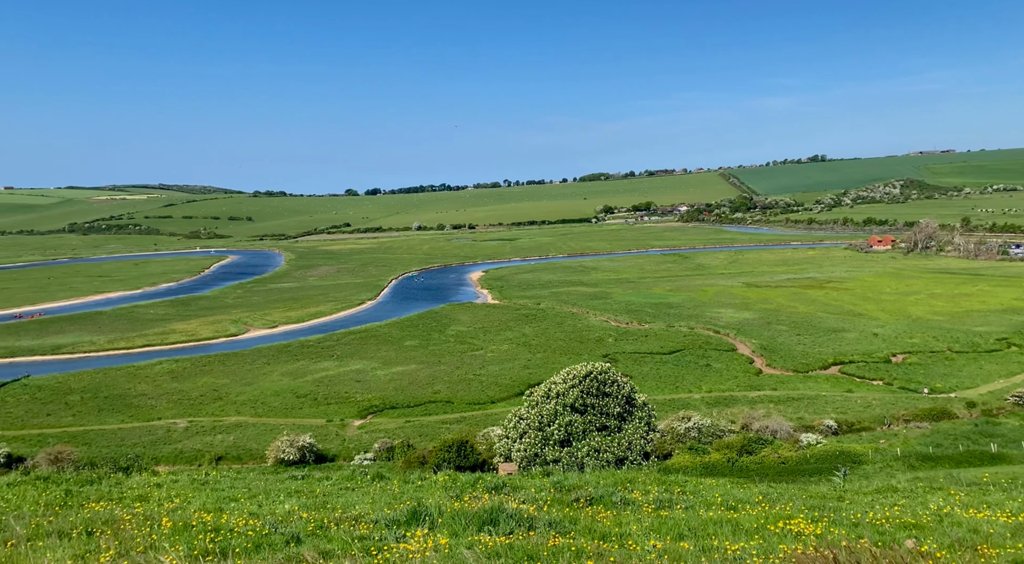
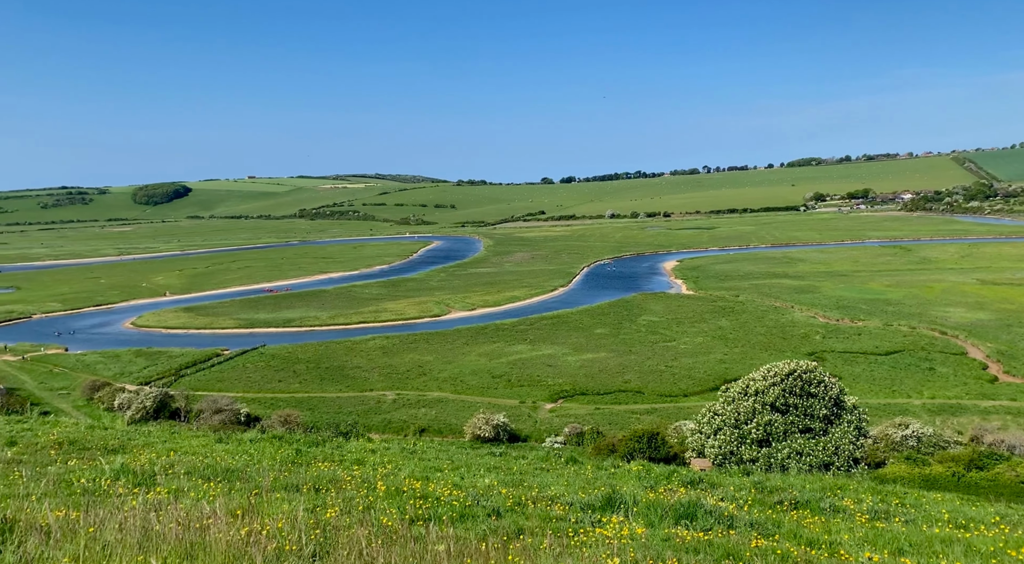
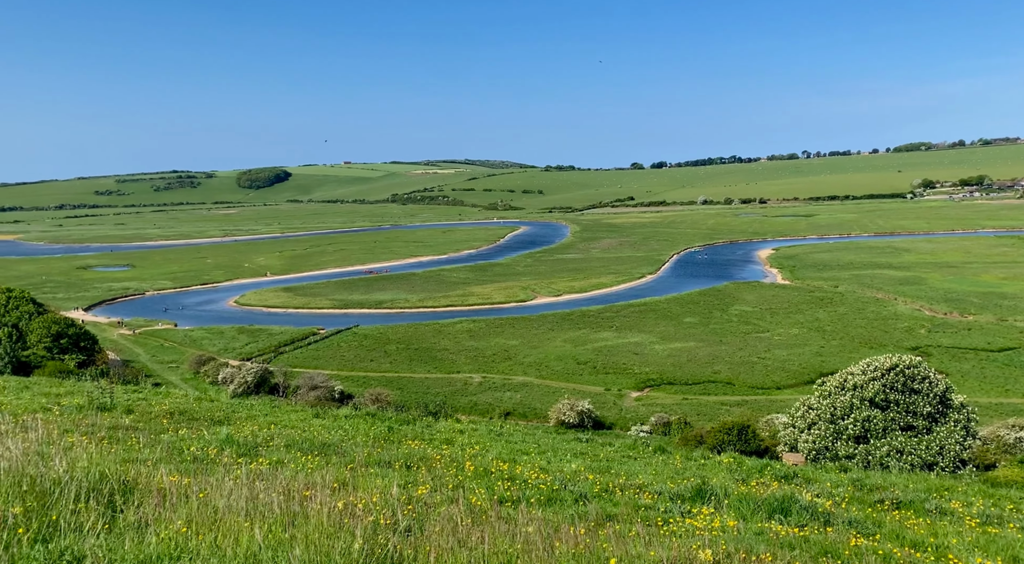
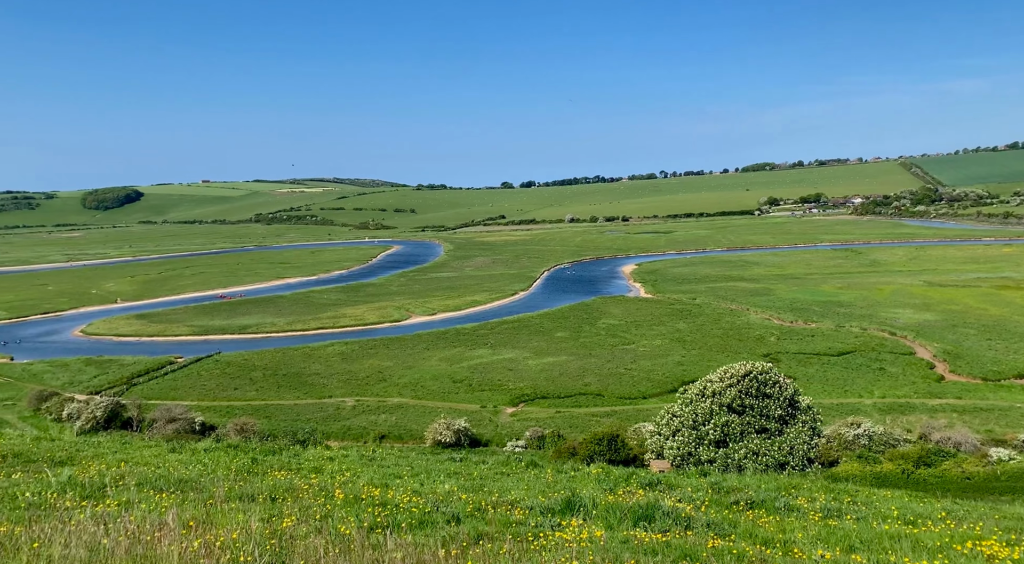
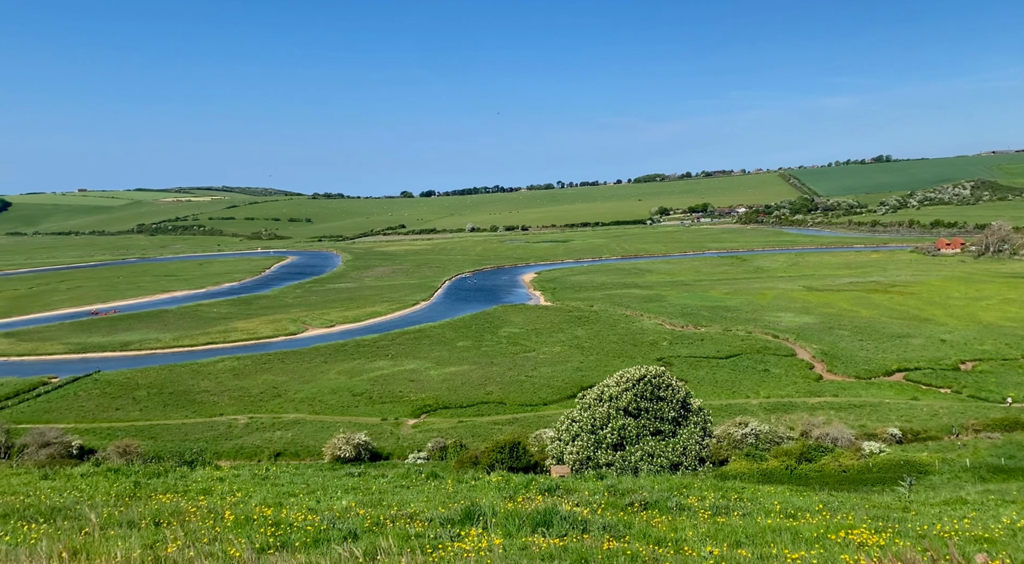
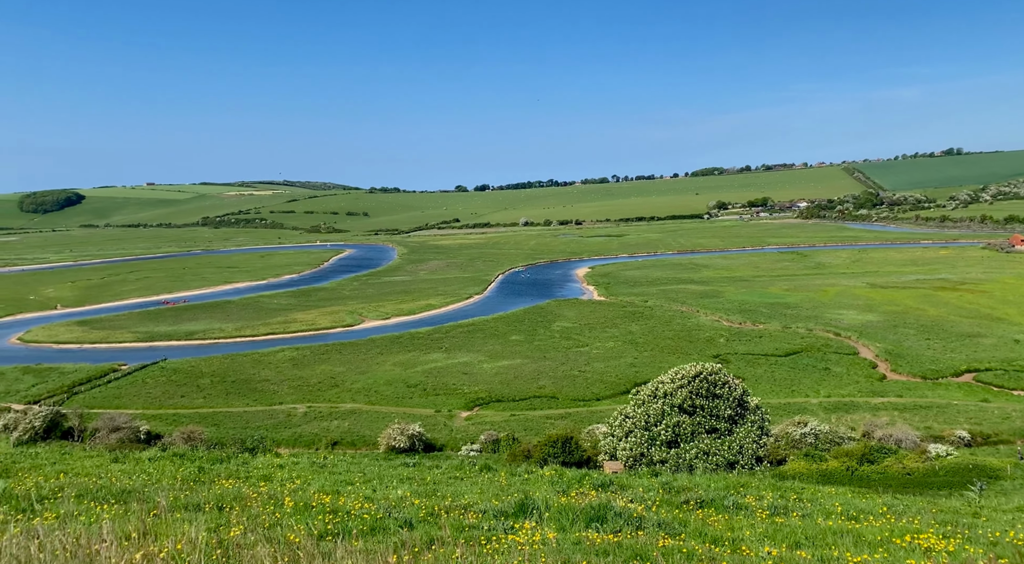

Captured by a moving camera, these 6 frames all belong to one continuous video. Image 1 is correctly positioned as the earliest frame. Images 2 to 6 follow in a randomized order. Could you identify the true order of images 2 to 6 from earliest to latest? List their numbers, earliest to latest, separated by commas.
5, 6, 4, 2, 3
